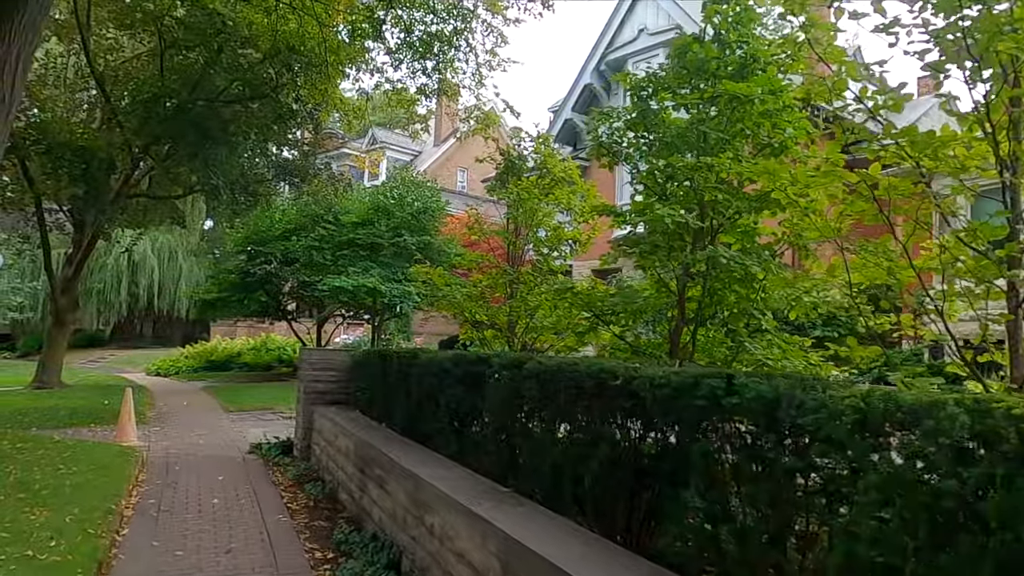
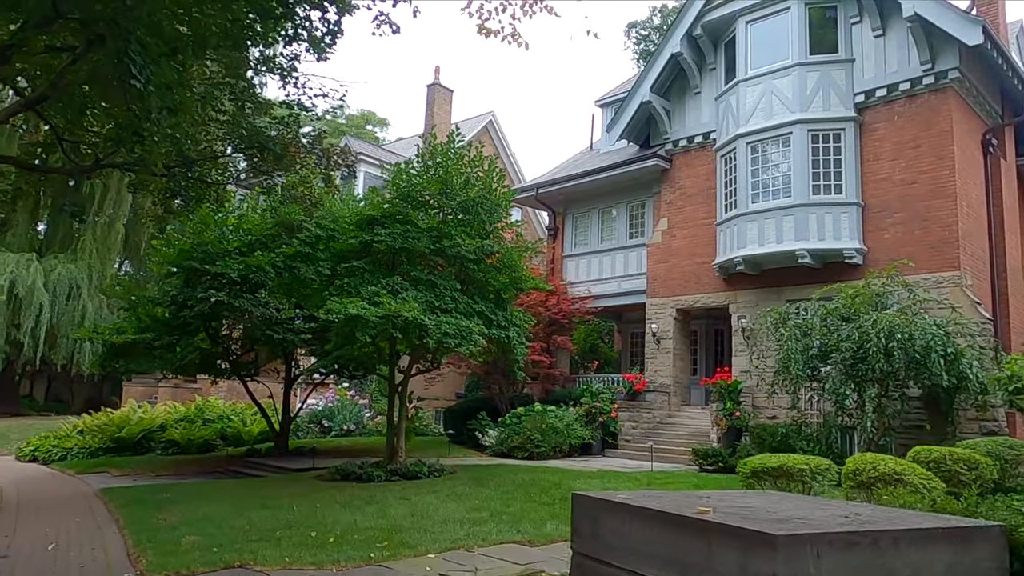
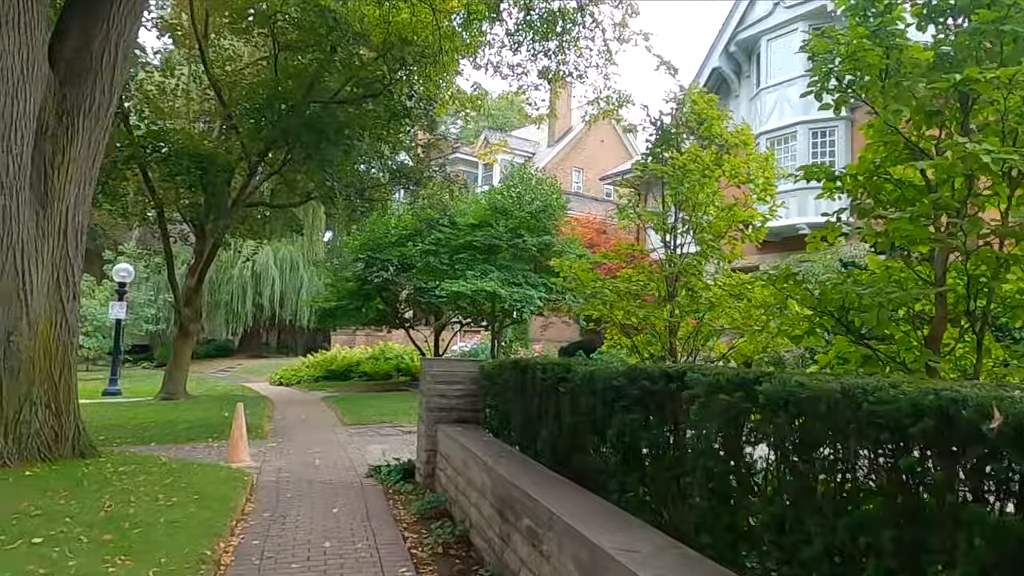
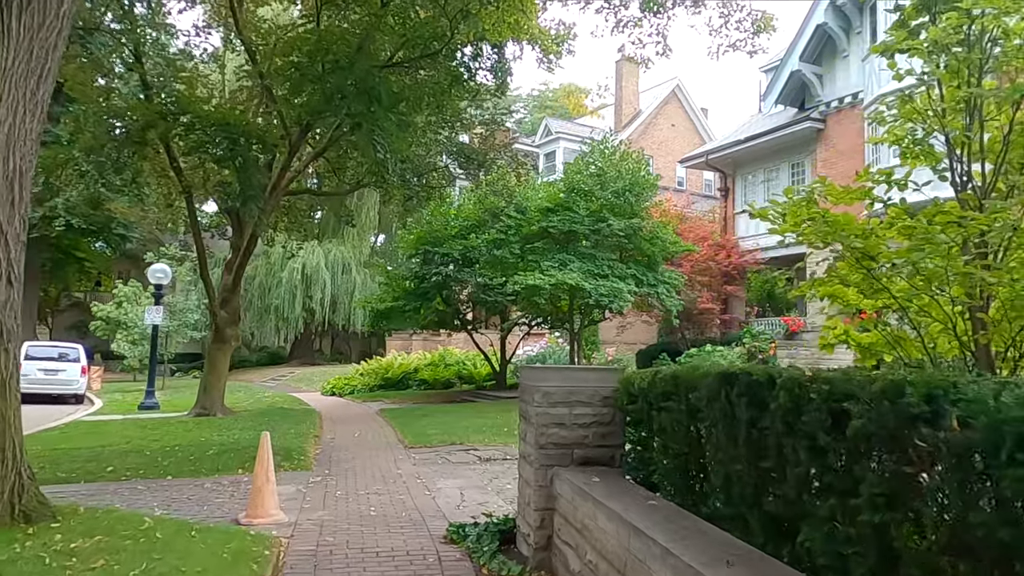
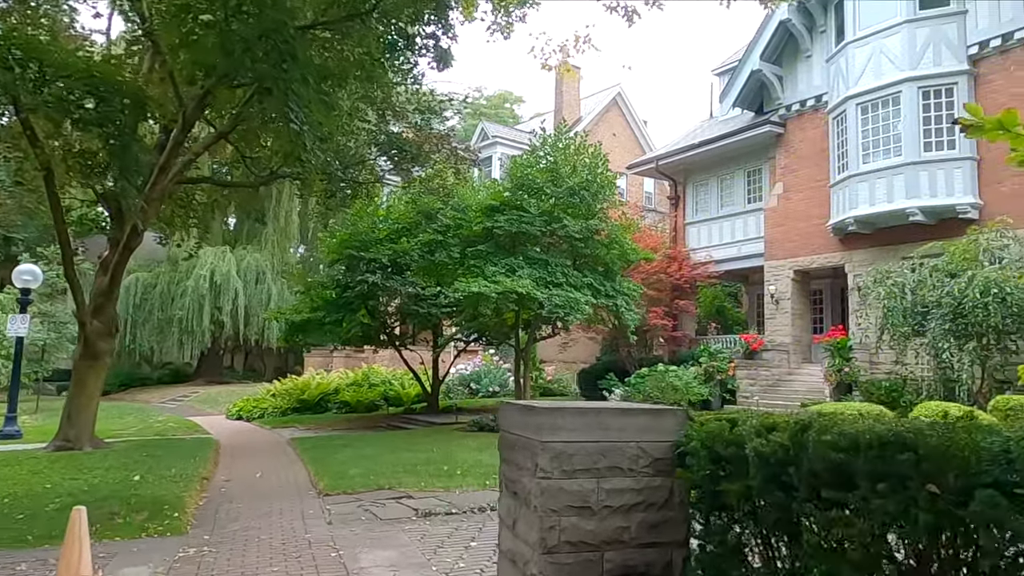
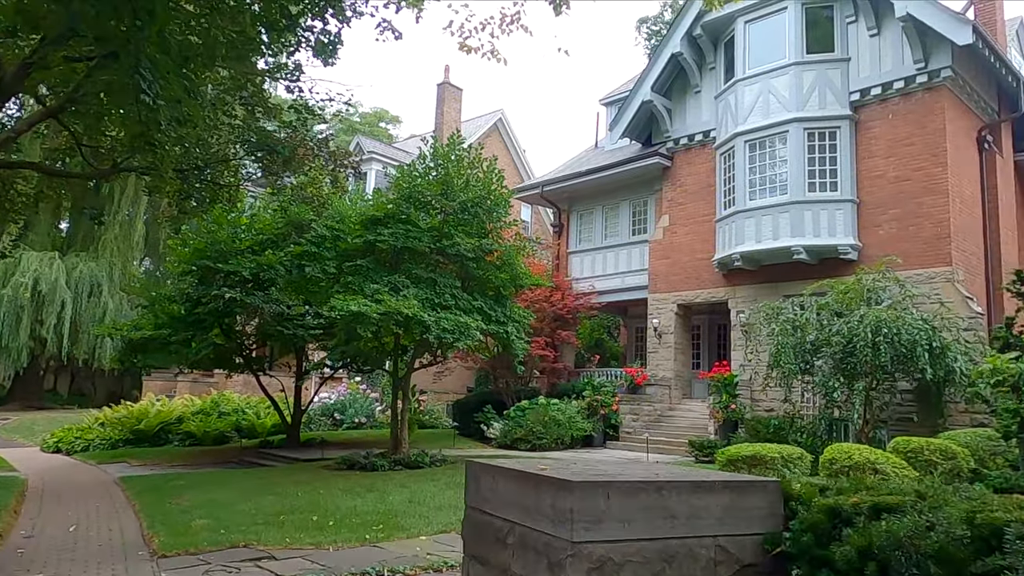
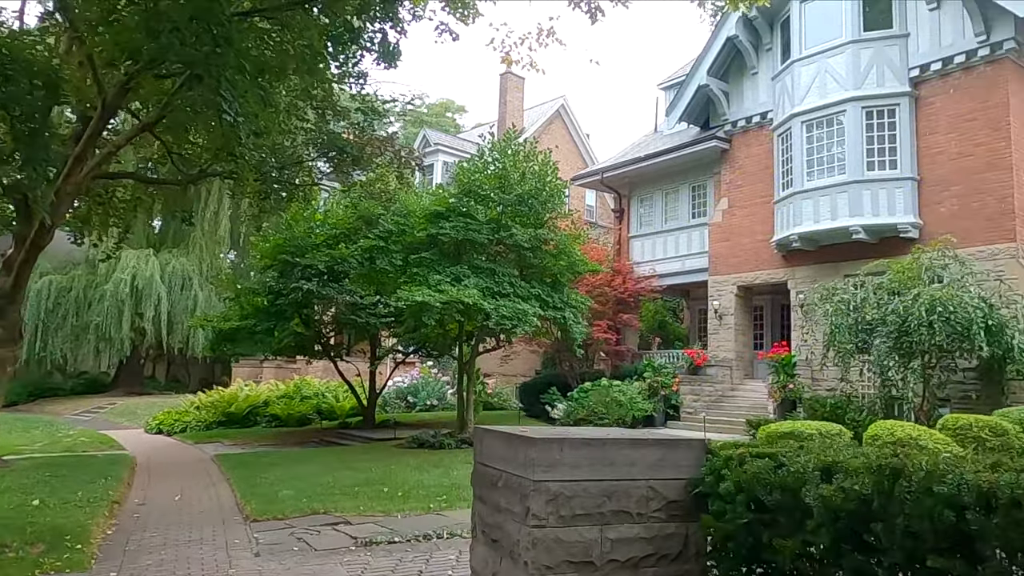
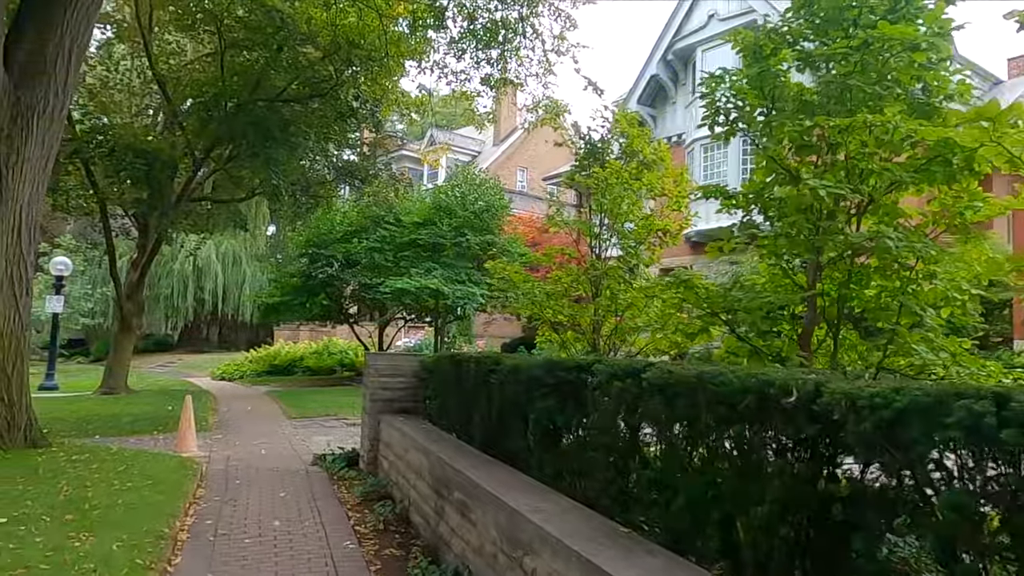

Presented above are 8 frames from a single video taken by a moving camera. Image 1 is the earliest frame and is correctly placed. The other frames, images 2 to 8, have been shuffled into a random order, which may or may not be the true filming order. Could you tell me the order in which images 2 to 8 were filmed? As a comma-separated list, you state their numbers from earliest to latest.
8, 3, 4, 5, 7, 6, 2
